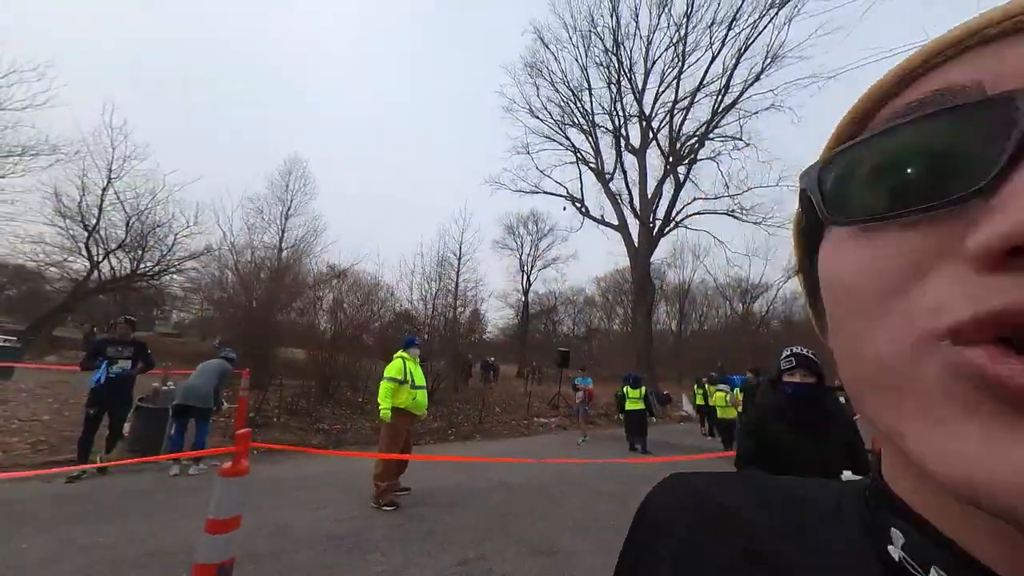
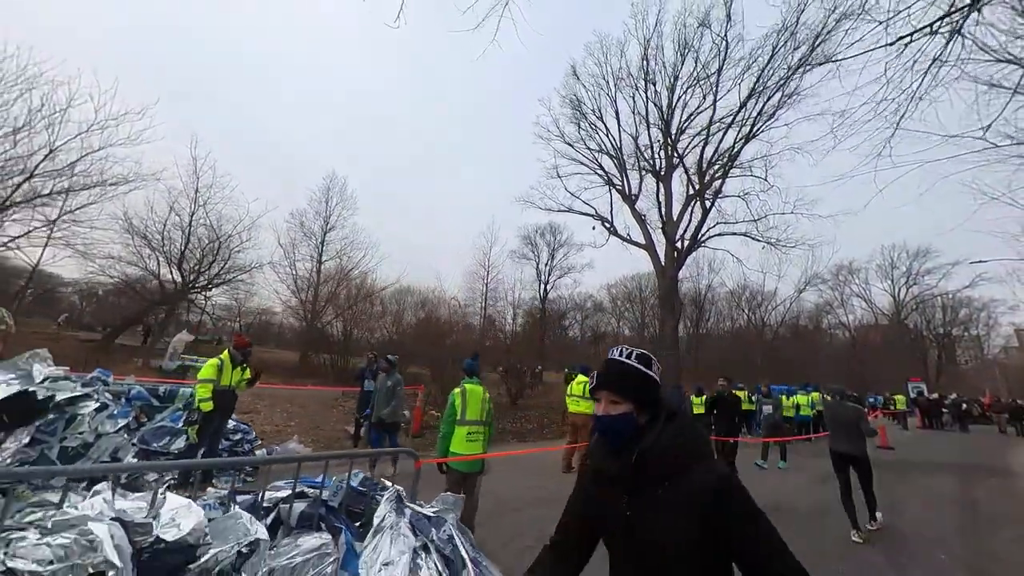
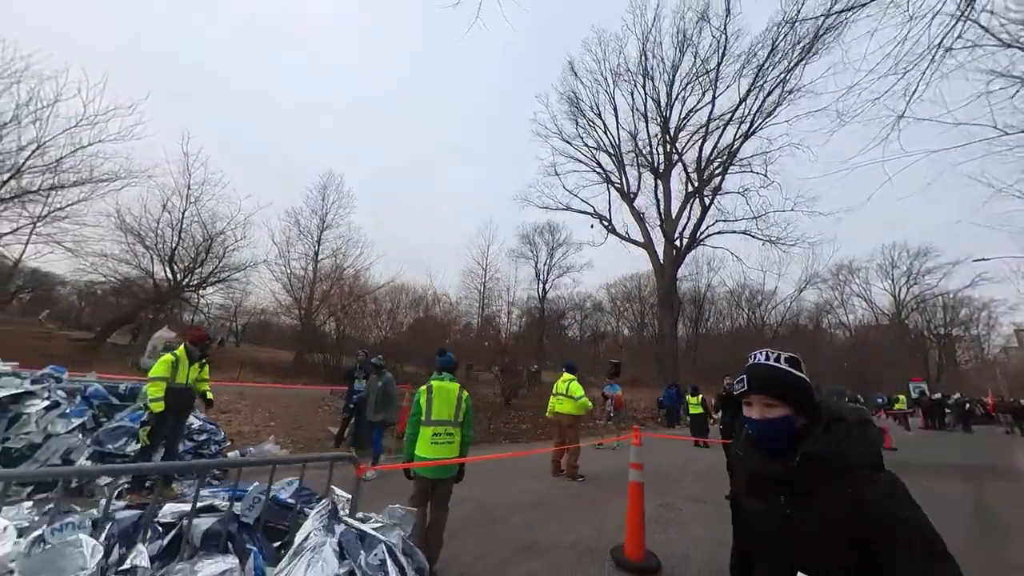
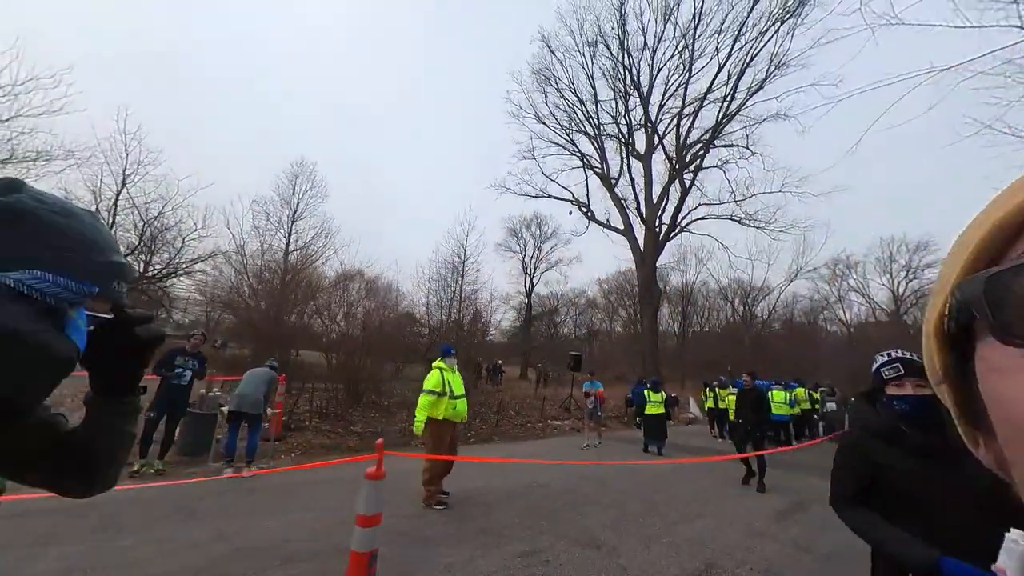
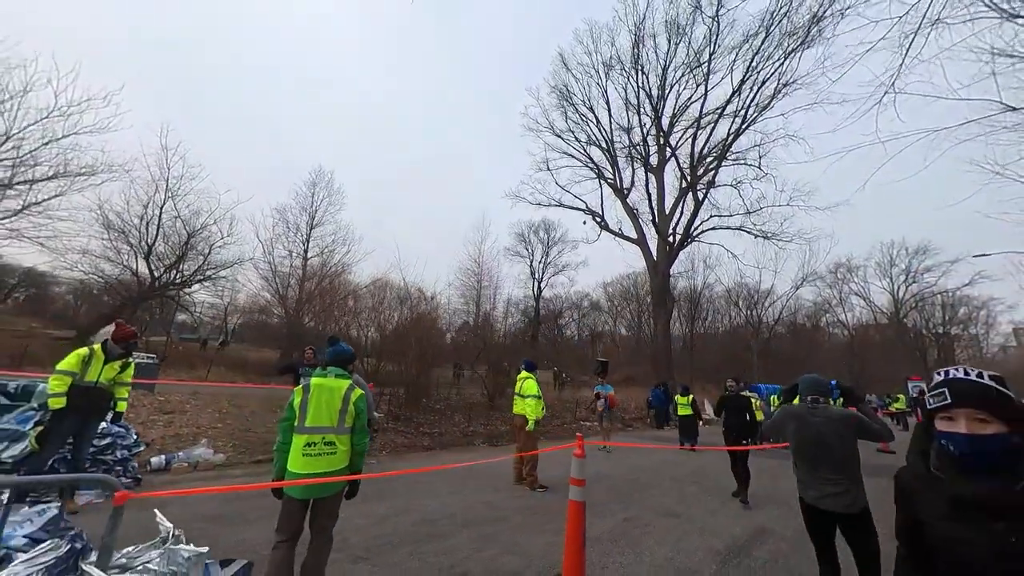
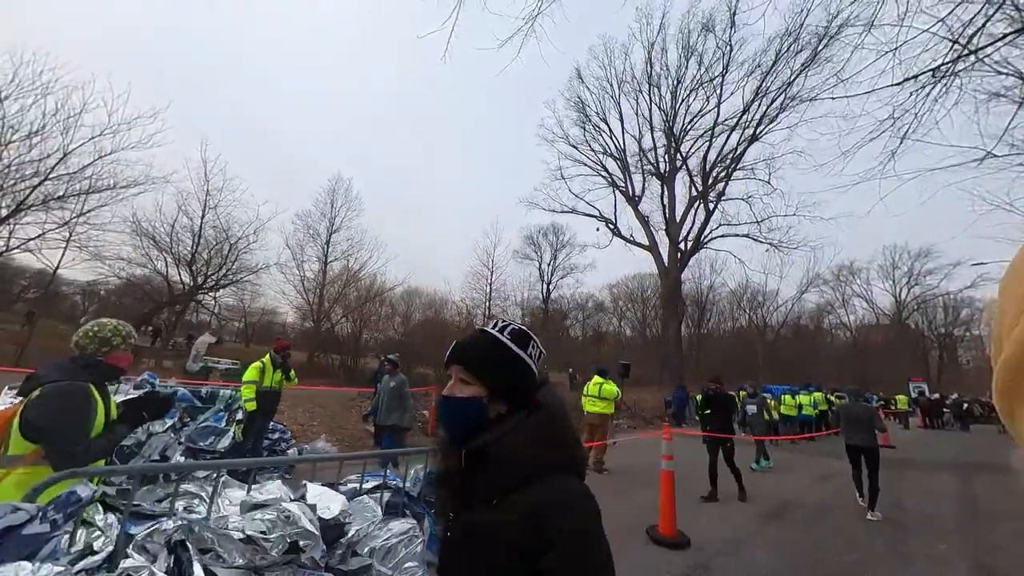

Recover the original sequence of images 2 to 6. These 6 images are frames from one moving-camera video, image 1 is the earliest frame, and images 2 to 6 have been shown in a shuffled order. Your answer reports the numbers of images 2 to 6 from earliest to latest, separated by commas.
4, 5, 3, 2, 6
